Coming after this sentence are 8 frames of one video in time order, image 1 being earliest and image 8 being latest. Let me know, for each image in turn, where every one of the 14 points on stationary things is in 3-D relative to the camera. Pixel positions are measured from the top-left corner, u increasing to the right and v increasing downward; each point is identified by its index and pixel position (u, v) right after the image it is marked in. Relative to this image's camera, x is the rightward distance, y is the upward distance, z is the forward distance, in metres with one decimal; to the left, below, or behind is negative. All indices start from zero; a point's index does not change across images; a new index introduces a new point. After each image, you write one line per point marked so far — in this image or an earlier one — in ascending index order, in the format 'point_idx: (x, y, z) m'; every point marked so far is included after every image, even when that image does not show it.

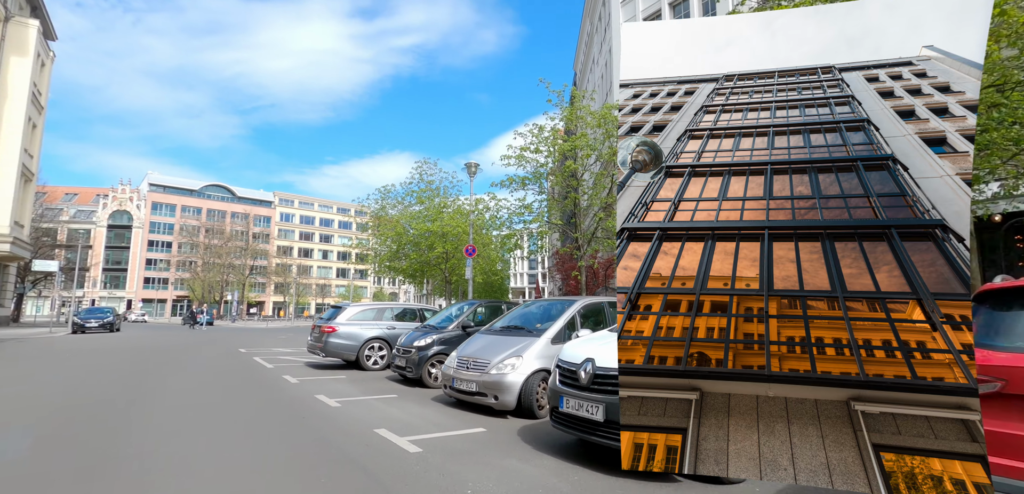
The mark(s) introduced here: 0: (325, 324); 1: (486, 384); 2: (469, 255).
0: (-3.9, -1.6, +10.3) m
1: (-0.3, -1.6, +5.9) m
2: (-1.4, -0.3, +17.3) m
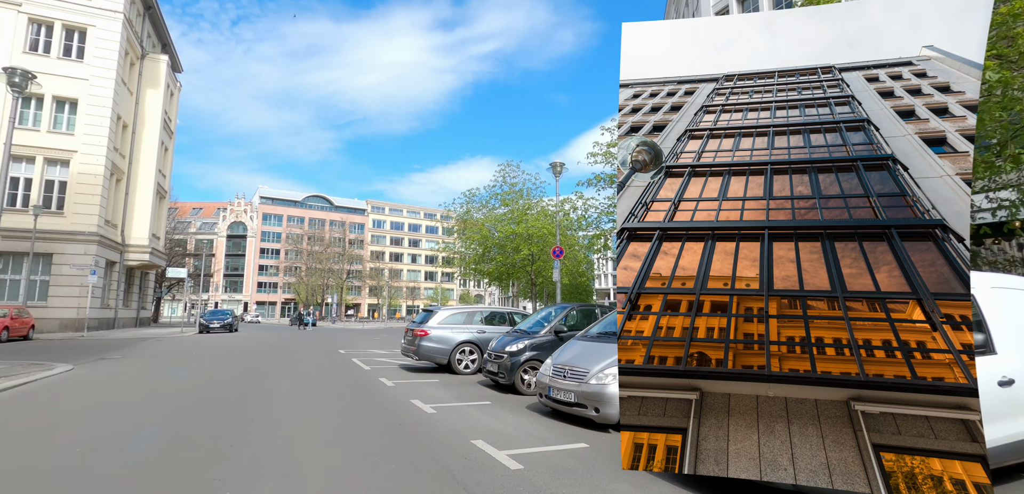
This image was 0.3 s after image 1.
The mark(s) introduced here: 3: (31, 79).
0: (-2.0, -1.7, +10.4) m
1: (+0.8, -1.6, +5.5) m
2: (+1.6, -0.3, +16.9) m
3: (-9.3, +3.3, +9.7) m
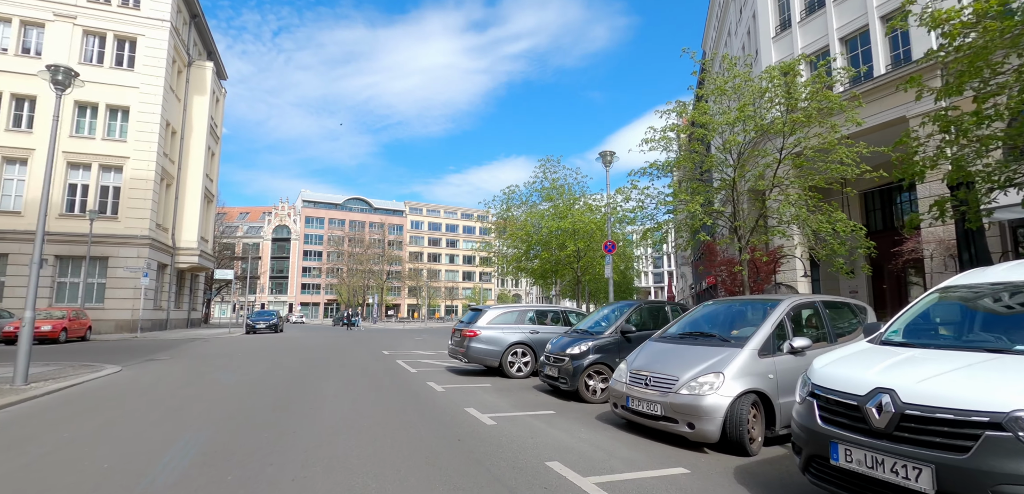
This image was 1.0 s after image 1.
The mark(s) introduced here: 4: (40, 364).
0: (-0.9, -1.6, +9.8) m
1: (+1.5, -1.5, +4.6) m
2: (+3.1, -0.1, +16.0) m
3: (-8.4, +3.2, +9.6) m
4: (-10.6, -2.6, +11.2) m
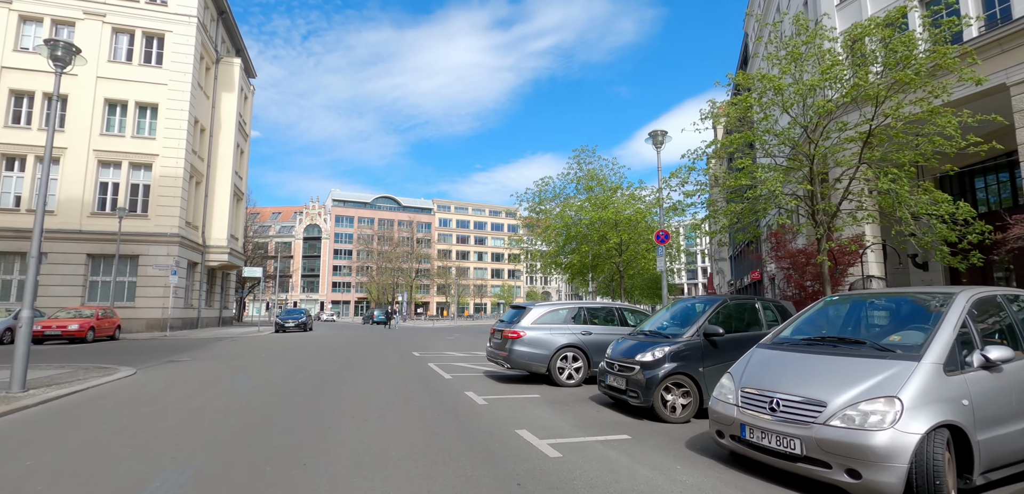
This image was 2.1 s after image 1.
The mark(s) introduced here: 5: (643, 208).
0: (-0.1, -1.4, +8.5) m
1: (+2.1, -1.3, +3.3) m
2: (+4.2, +0.1, +14.5) m
3: (-7.6, +3.4, +8.7) m
4: (-9.7, -2.5, +10.5) m
5: (+4.9, +1.5, +18.7) m
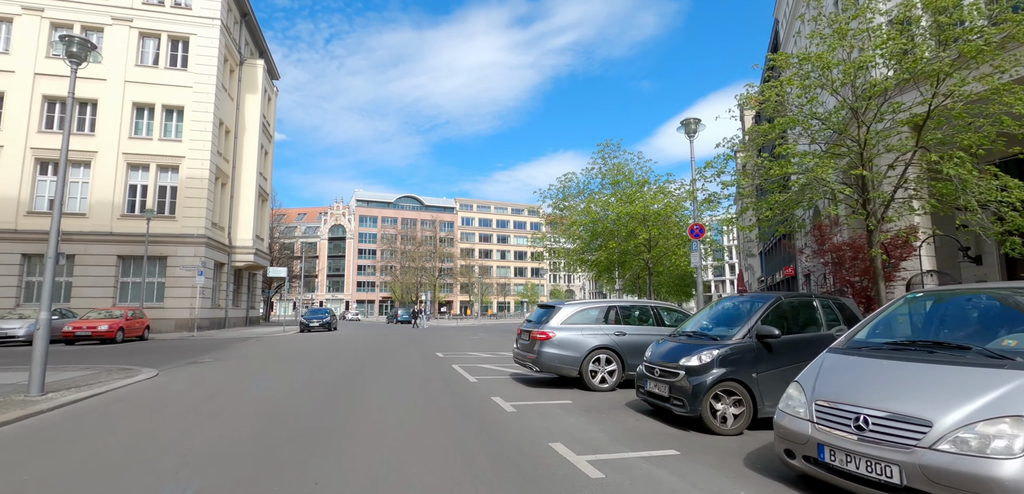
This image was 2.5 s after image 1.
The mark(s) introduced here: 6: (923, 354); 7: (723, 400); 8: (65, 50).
0: (+0.4, -1.3, +8.0) m
1: (+2.3, -1.2, +2.7) m
2: (+4.9, +0.3, +13.8) m
3: (-7.2, +3.4, +8.5) m
4: (-9.1, -2.5, +10.4) m
5: (+5.8, +1.6, +17.9) m
6: (+2.8, -0.7, +3.4) m
7: (+2.2, -1.6, +5.2) m
8: (-7.4, +3.3, +8.3) m
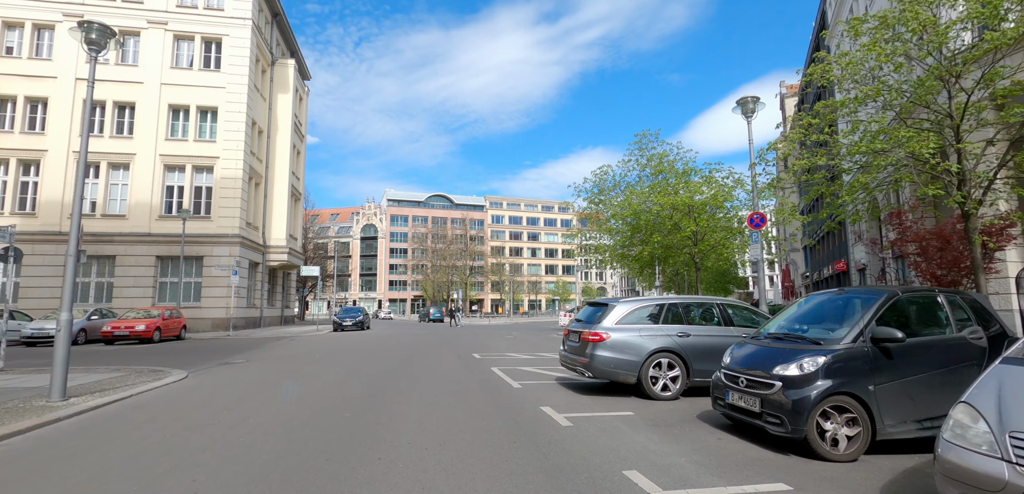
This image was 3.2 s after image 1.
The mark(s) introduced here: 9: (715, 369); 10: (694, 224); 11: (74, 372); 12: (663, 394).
0: (+1.0, -1.2, +7.2) m
1: (+2.6, -1.1, +1.7) m
2: (+5.9, +0.5, +12.7) m
3: (-6.5, +3.4, +8.1) m
4: (-8.2, -2.5, +10.1) m
5: (+7.0, +1.9, +16.8) m
6: (+3.2, -0.6, +2.4) m
7: (+2.7, -1.4, +4.2) m
8: (-6.7, +3.3, +7.9) m
9: (+2.8, -1.7, +6.9) m
10: (+6.0, +0.8, +16.4) m
11: (-9.0, -2.6, +10.3) m
12: (+2.0, -2.0, +6.8) m
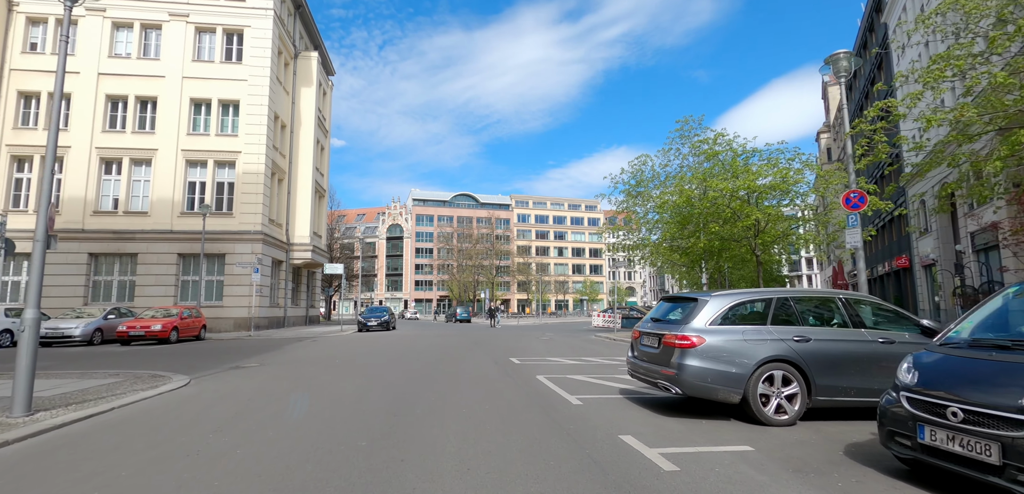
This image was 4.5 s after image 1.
0: (+1.7, -0.9, +5.6) m
1: (+3.1, -0.8, +0.1) m
2: (+6.9, +0.7, +10.8) m
3: (-5.8, +3.6, +6.9) m
4: (-7.4, -2.3, +9.0) m
5: (+8.1, +2.1, +14.8) m
6: (+3.6, -0.3, +0.7) m
7: (+3.2, -1.2, +2.5) m
8: (-6.0, +3.5, +6.7) m
9: (+3.5, -1.4, +5.2) m
10: (+7.1, +1.0, +14.5) m
11: (-8.1, -2.4, +9.1) m
12: (+2.7, -1.7, +5.1) m
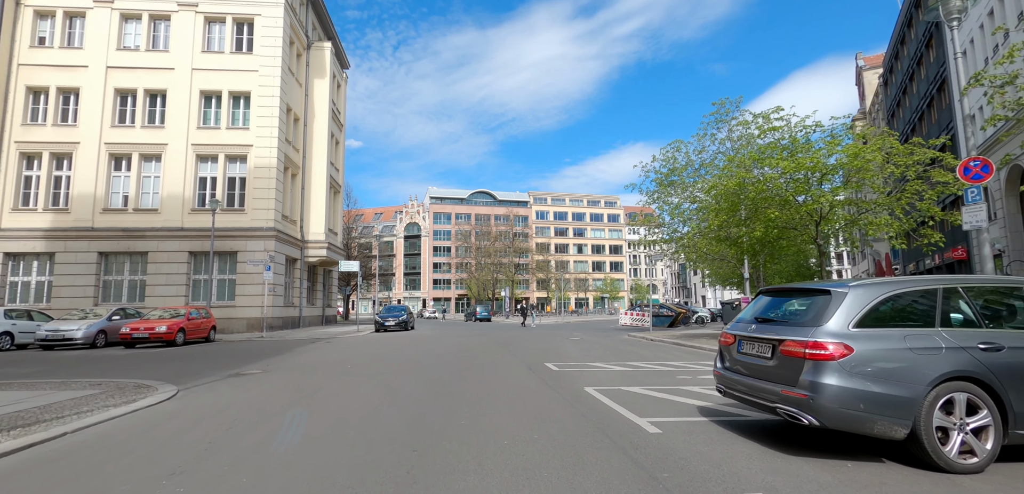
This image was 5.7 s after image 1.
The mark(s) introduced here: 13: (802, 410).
0: (+2.2, -0.7, +4.0) m
1: (+3.4, -0.6, -1.5) m
2: (+7.5, +1.0, +9.1) m
3: (-5.3, +3.8, +5.6) m
4: (-6.8, -2.2, +7.8) m
5: (+8.9, +2.4, +13.1) m
6: (+4.0, -0.1, -0.8) m
7: (+3.6, -1.0, +1.0) m
8: (-5.6, +3.7, +5.4) m
9: (+4.0, -1.2, +3.7) m
10: (+7.8, +1.3, +12.8) m
11: (-7.5, -2.2, +7.9) m
12: (+3.2, -1.5, +3.6) m
13: (+2.2, -1.2, +3.8) m
